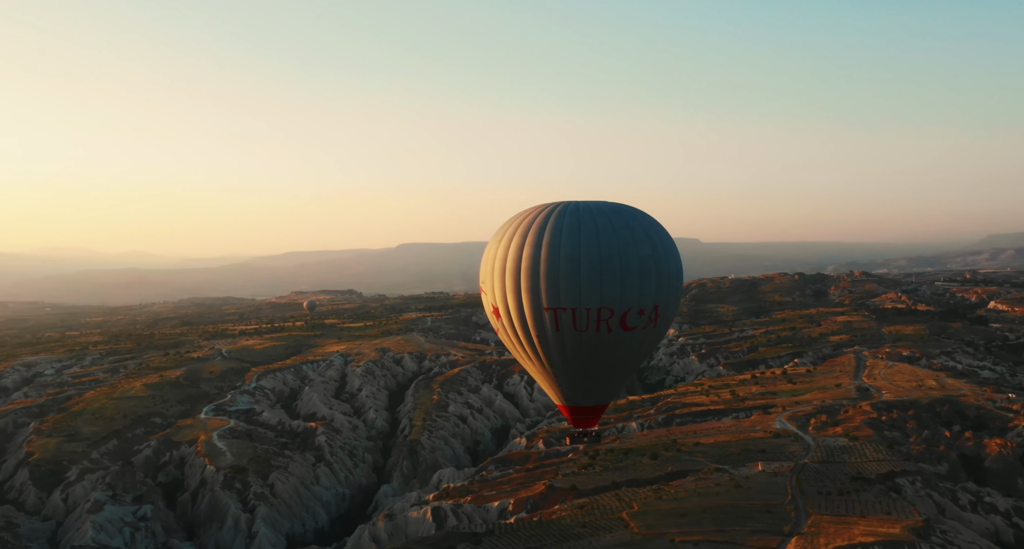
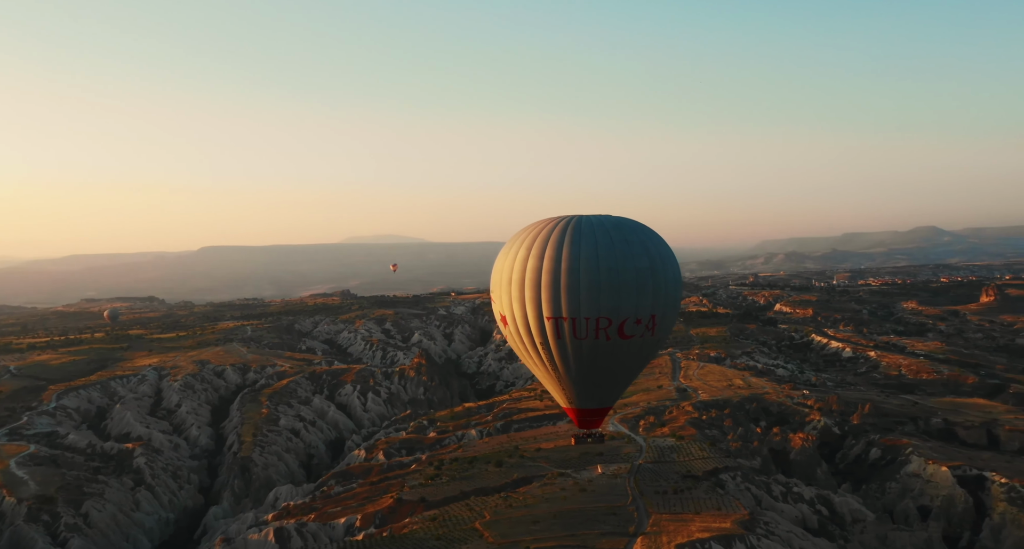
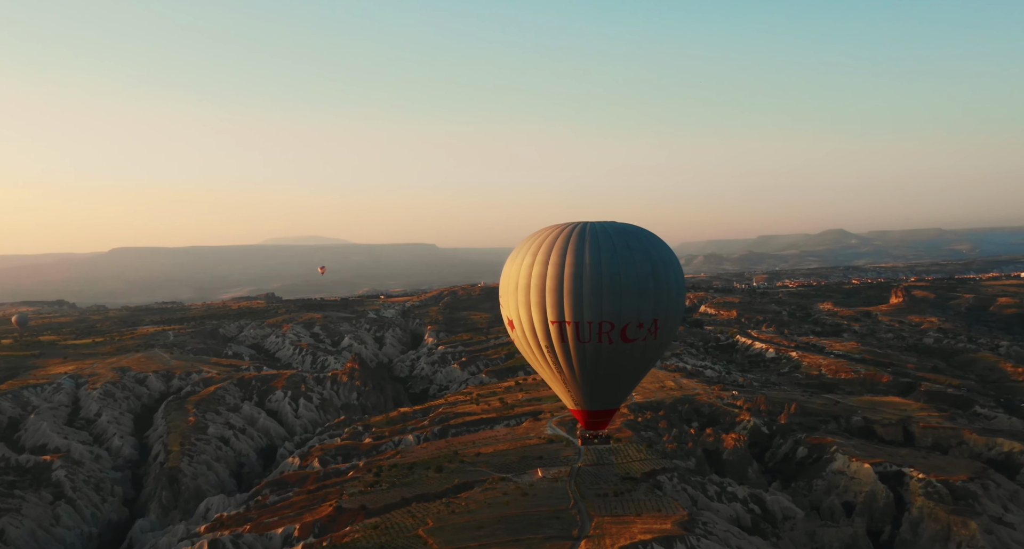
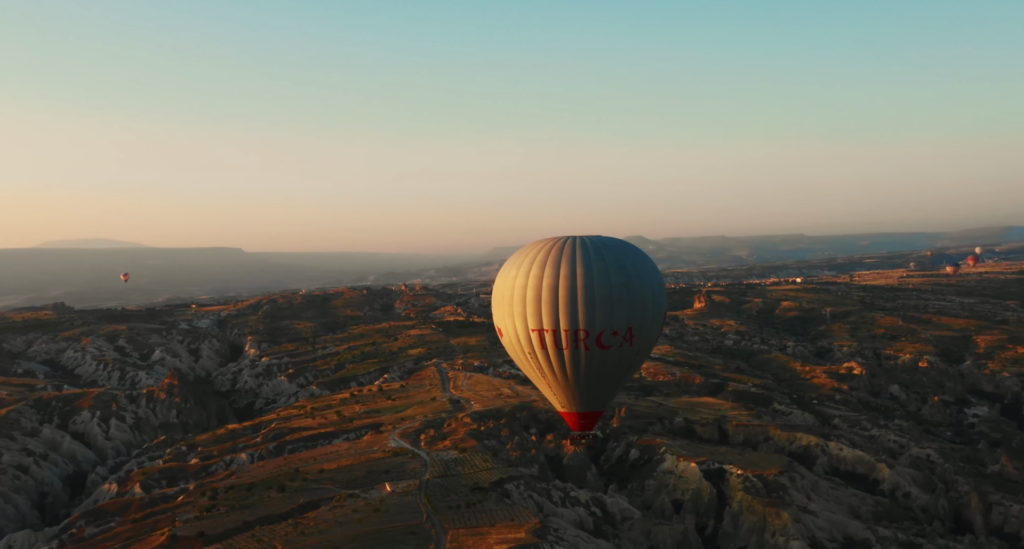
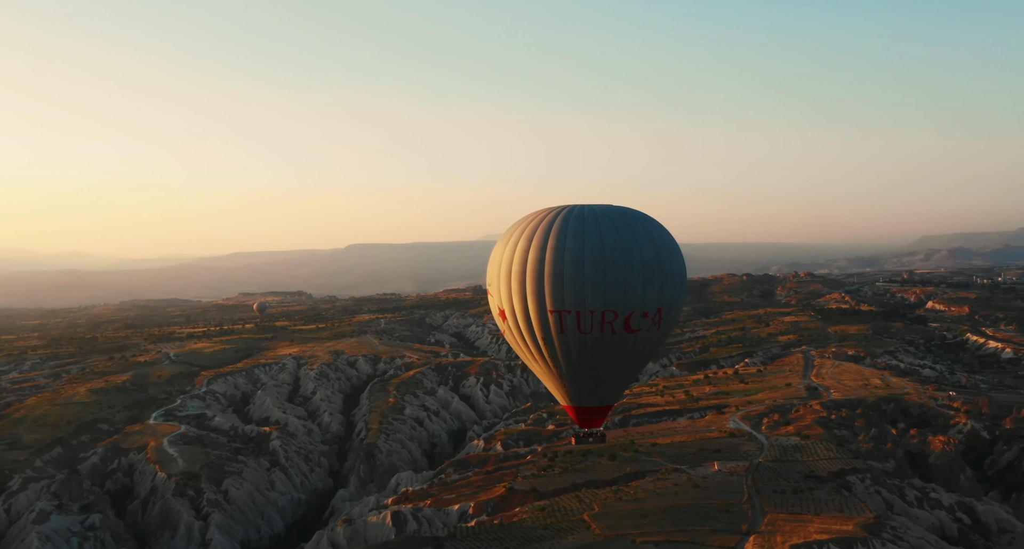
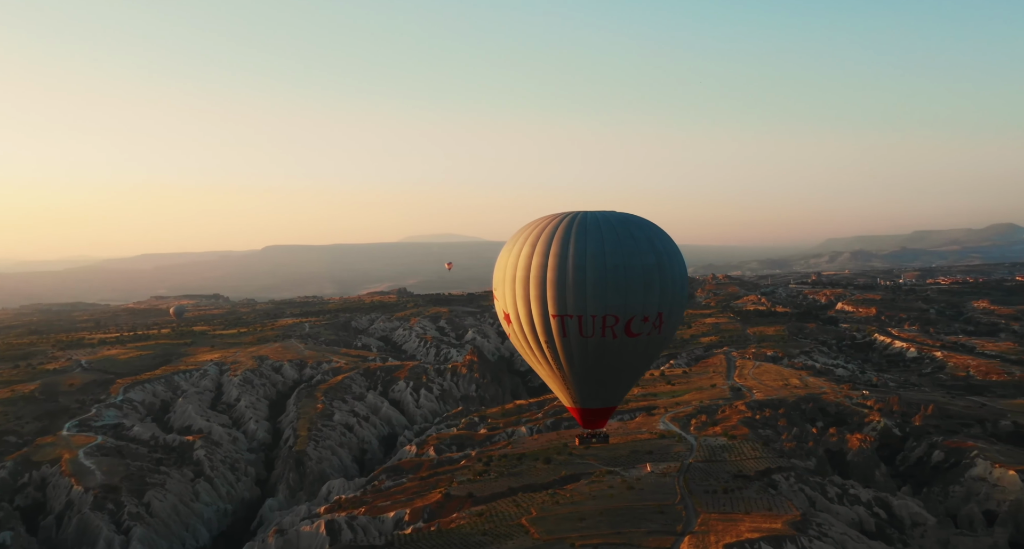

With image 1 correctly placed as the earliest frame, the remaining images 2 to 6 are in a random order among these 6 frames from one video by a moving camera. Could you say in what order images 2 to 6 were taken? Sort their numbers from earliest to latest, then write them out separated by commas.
5, 6, 2, 3, 4
